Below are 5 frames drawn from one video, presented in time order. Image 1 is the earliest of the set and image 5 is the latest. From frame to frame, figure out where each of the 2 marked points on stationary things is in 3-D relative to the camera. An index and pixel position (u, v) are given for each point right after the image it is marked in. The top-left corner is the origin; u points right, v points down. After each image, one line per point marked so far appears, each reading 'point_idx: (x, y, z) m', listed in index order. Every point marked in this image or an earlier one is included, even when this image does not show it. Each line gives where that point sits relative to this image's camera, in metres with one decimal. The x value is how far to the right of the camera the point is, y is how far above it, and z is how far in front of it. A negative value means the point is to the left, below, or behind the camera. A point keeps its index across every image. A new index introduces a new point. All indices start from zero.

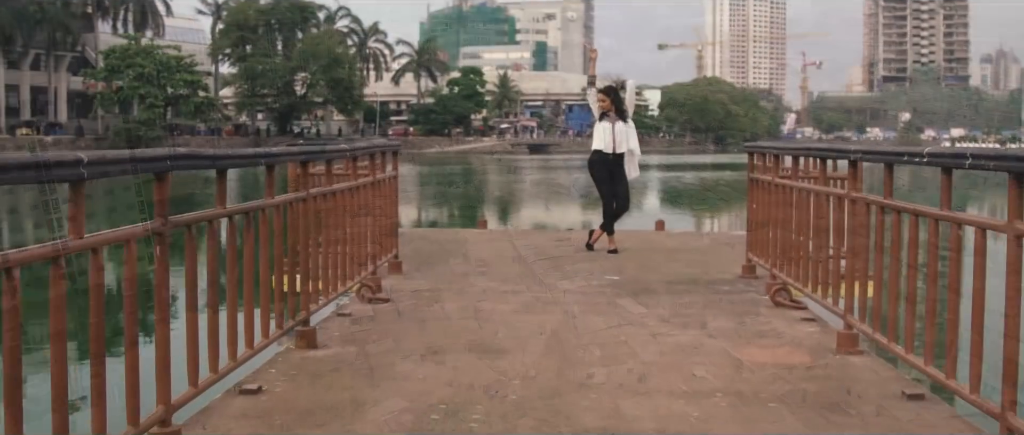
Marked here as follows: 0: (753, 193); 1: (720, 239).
0: (+1.3, +0.1, +7.1) m
1: (+1.6, -0.2, +10.1) m
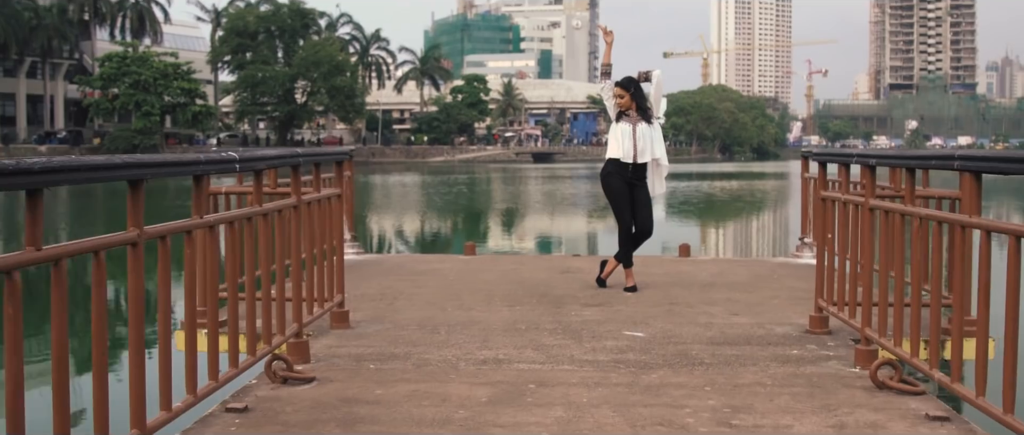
0: (+1.2, 0.0, +5.3) m
1: (+1.5, -0.3, +8.2) m
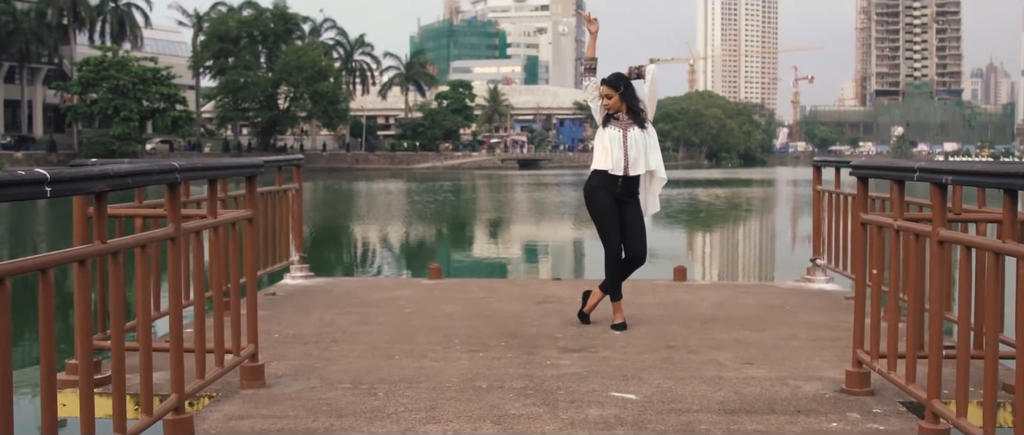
0: (+1.1, -0.1, +4.2) m
1: (+1.4, -0.4, +7.1) m
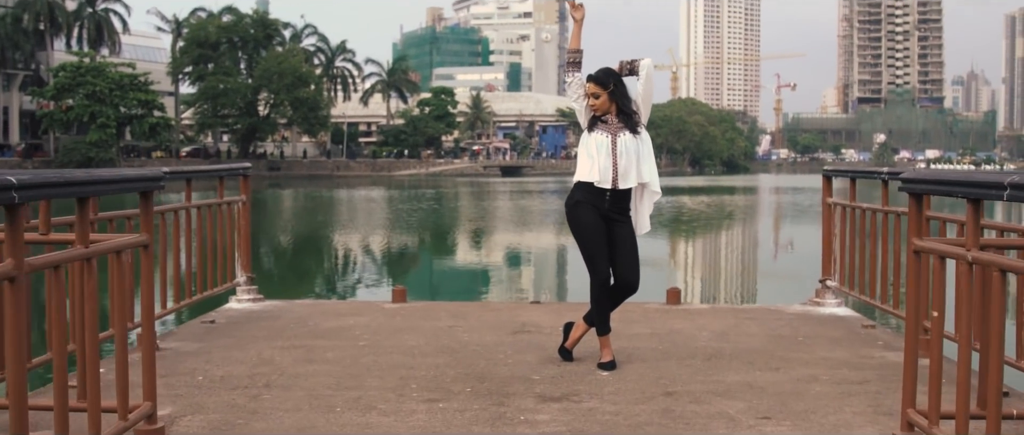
0: (+1.0, -0.2, +3.3) m
1: (+1.2, -0.5, +6.3) m
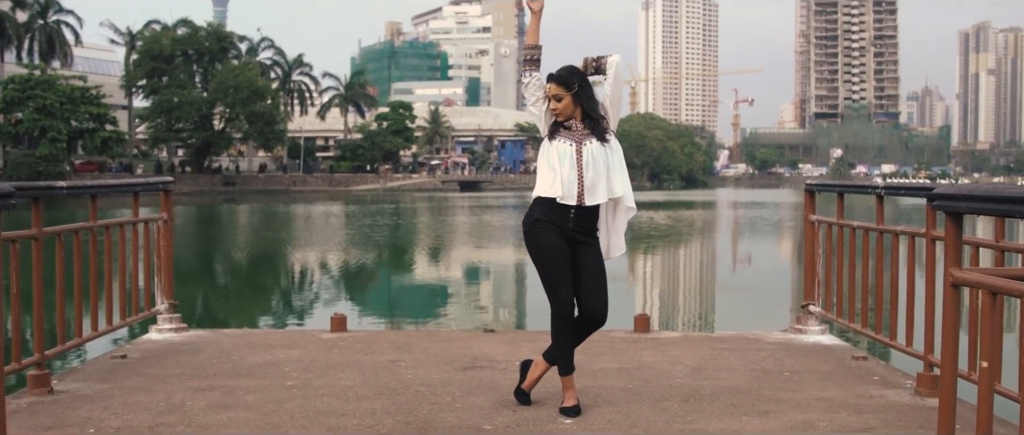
0: (+0.9, -0.2, +2.7) m
1: (+1.0, -0.6, +5.6) m
